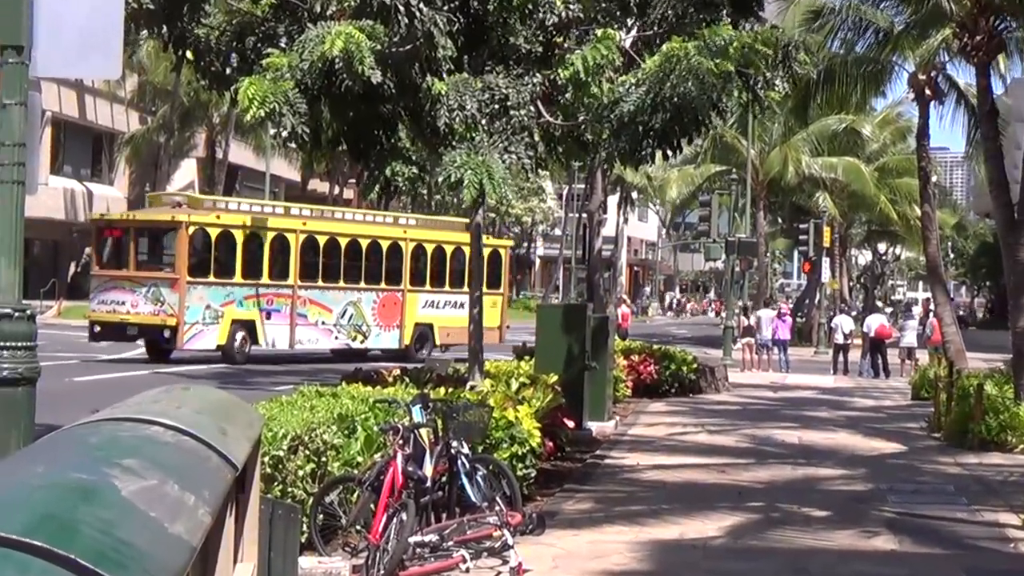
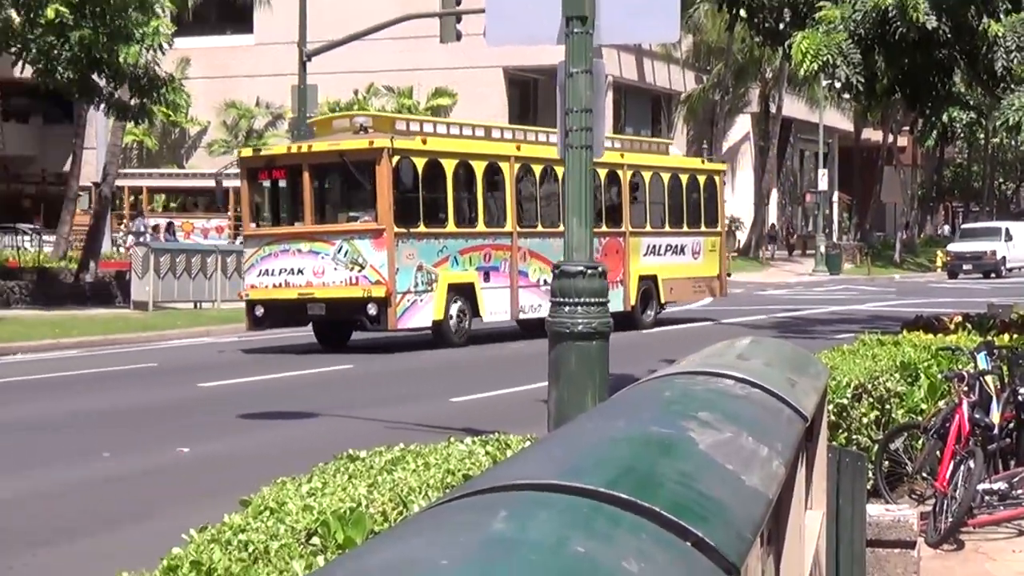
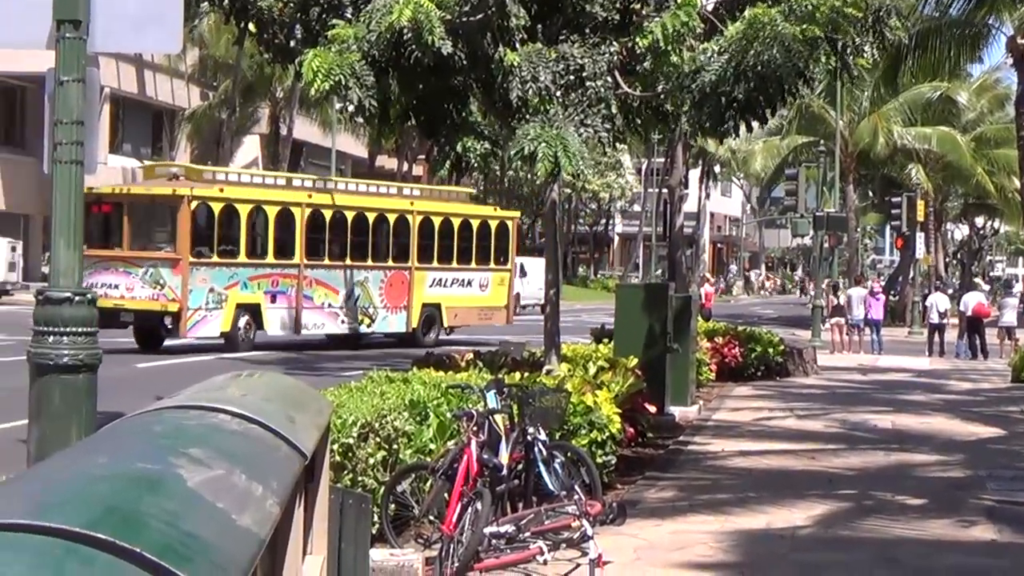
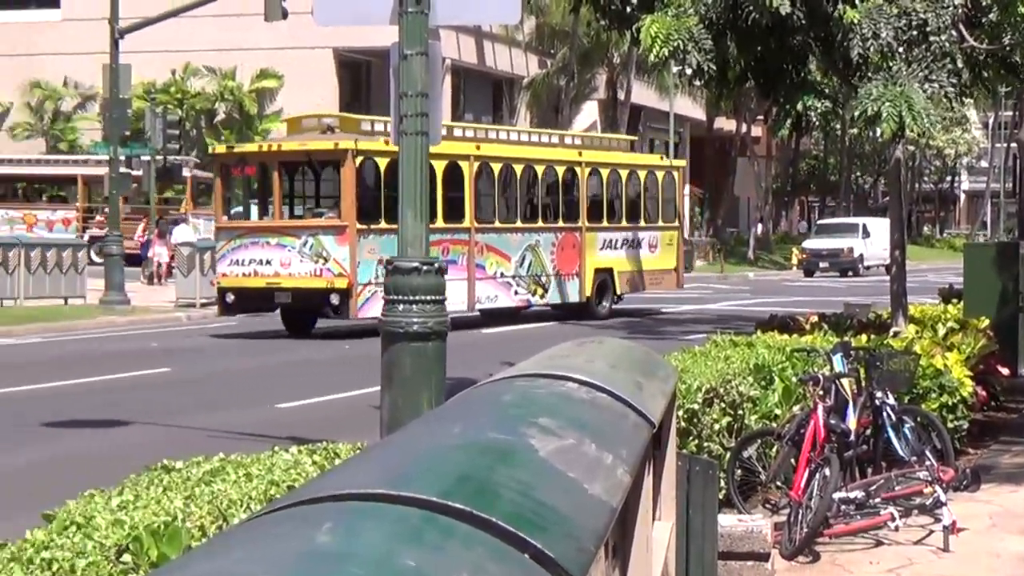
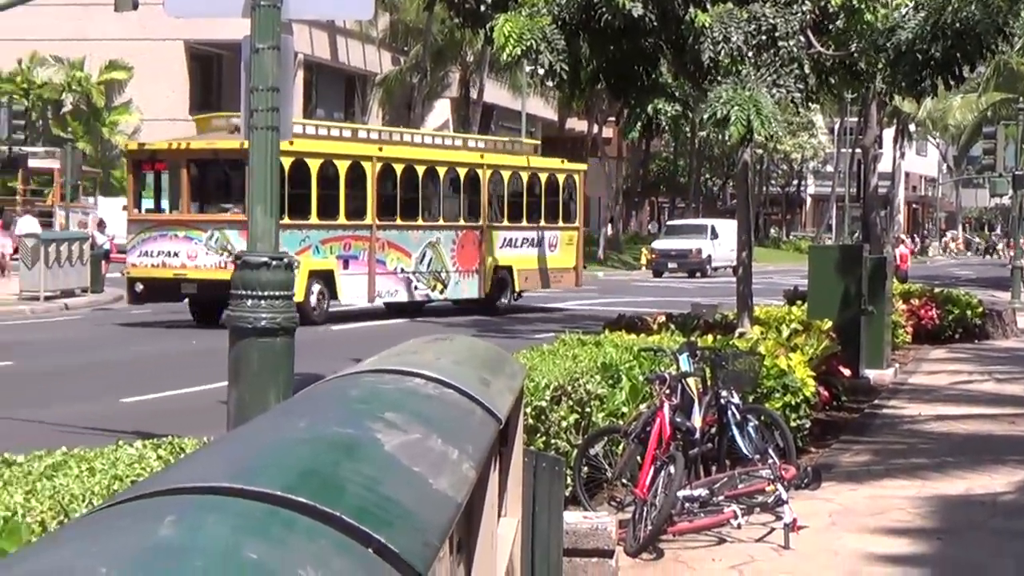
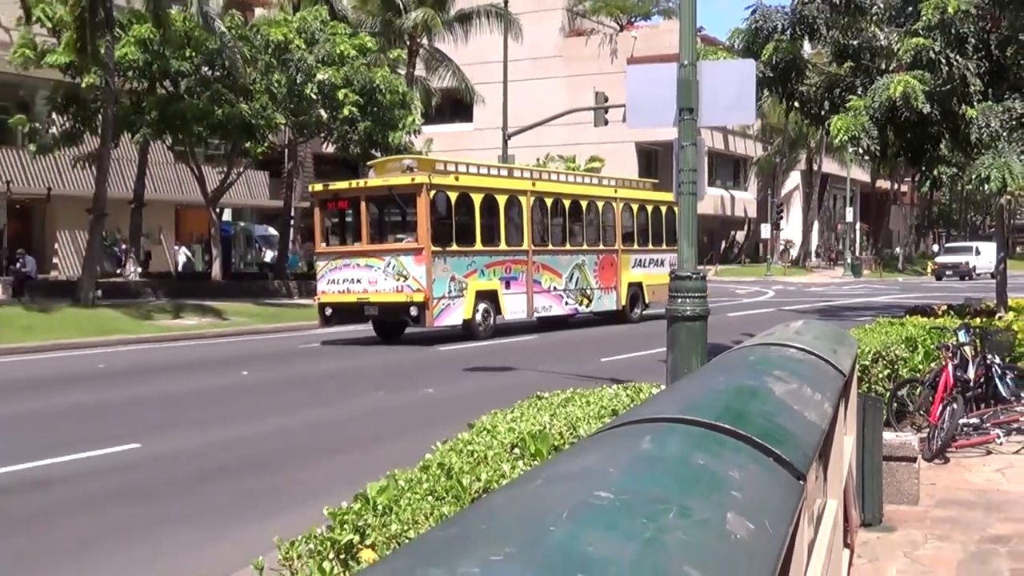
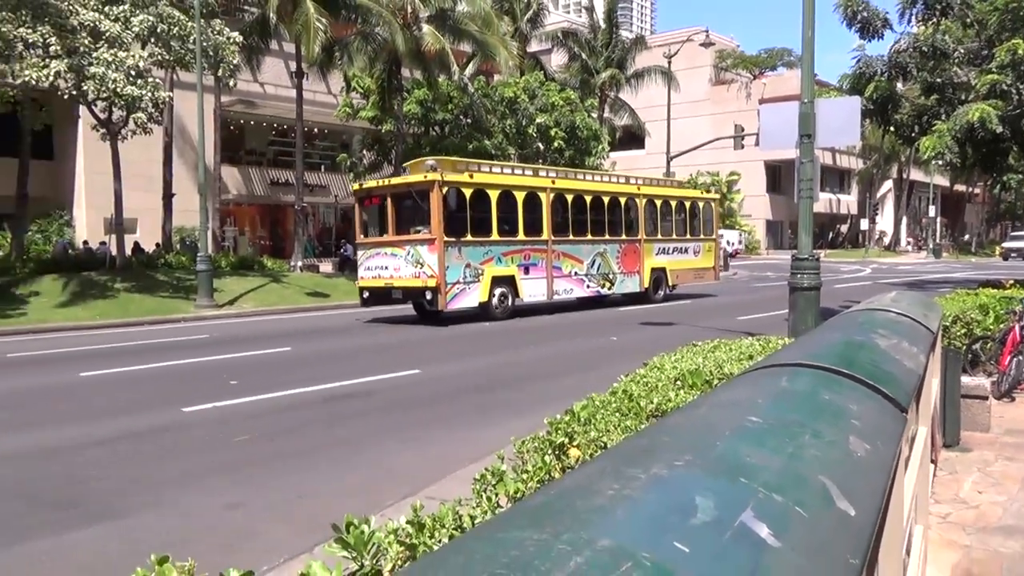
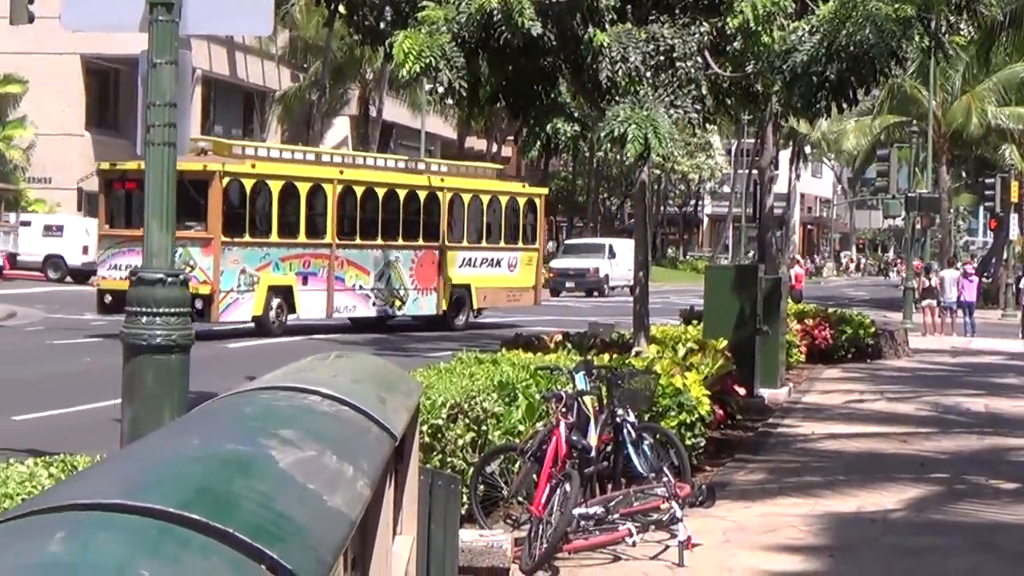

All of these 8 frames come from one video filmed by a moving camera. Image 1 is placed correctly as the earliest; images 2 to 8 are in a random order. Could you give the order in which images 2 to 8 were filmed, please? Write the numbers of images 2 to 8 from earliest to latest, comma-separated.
3, 8, 5, 4, 2, 6, 7
